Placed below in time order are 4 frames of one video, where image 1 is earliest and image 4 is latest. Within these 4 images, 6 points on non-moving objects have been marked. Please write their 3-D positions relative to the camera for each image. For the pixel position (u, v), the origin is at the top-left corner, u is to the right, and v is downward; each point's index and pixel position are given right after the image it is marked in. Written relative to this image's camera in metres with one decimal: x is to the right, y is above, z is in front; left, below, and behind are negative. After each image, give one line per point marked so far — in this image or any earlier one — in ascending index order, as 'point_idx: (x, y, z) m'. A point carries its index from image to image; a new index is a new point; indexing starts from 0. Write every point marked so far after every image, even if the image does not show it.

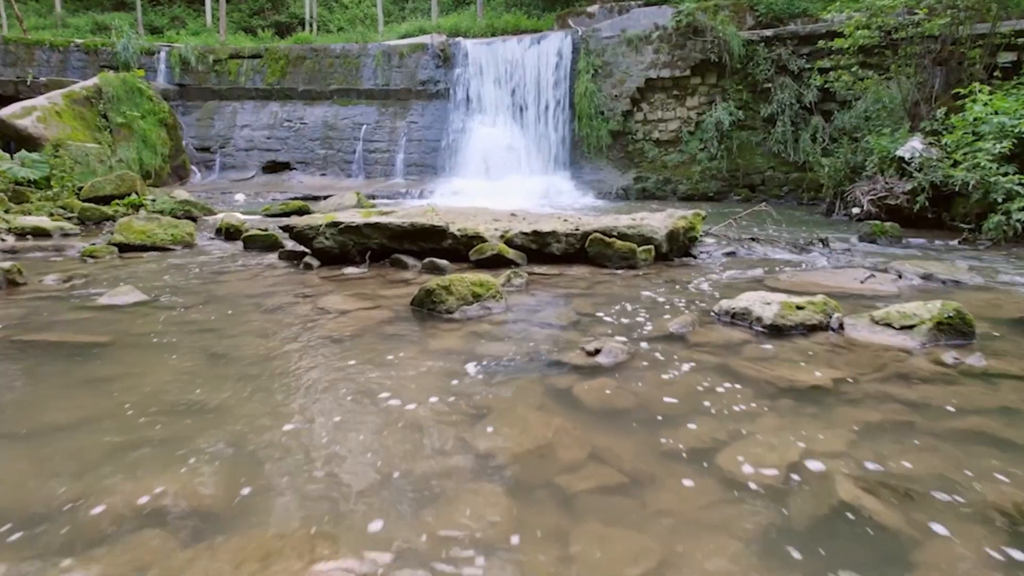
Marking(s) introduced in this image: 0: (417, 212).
0: (-0.6, +0.5, +5.5) m
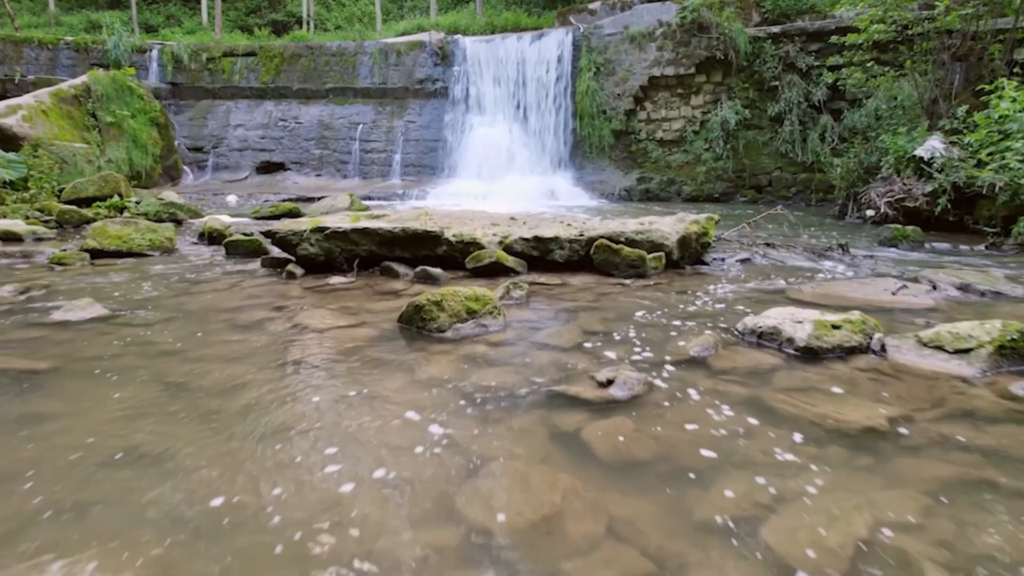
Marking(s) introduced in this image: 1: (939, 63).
0: (-0.6, +0.5, +5.1) m
1: (+4.1, +2.1, +7.9) m
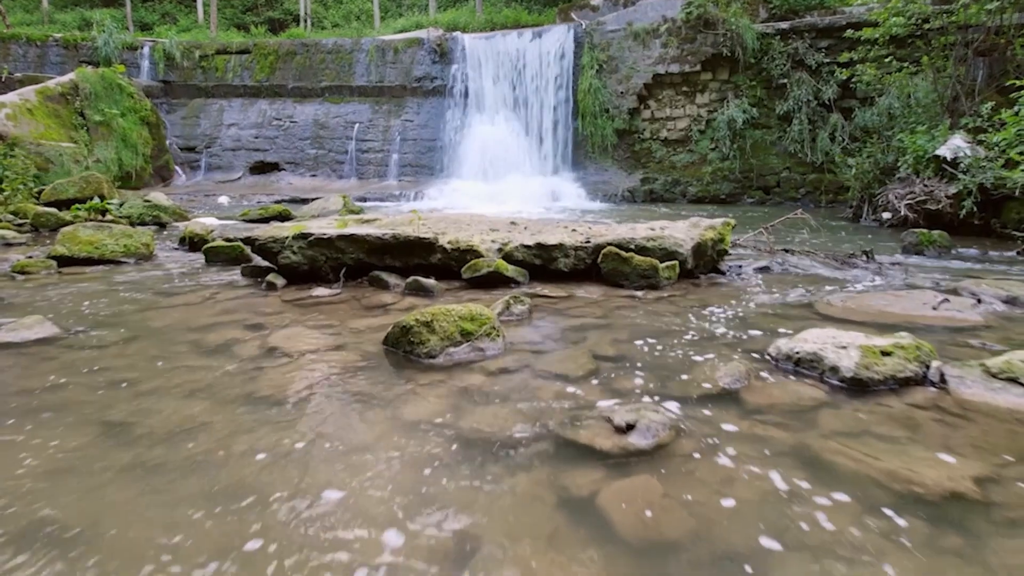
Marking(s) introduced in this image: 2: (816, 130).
0: (-0.6, +0.4, +4.8) m
1: (+4.1, +2.1, +7.5) m
2: (+4.0, +2.1, +10.7) m
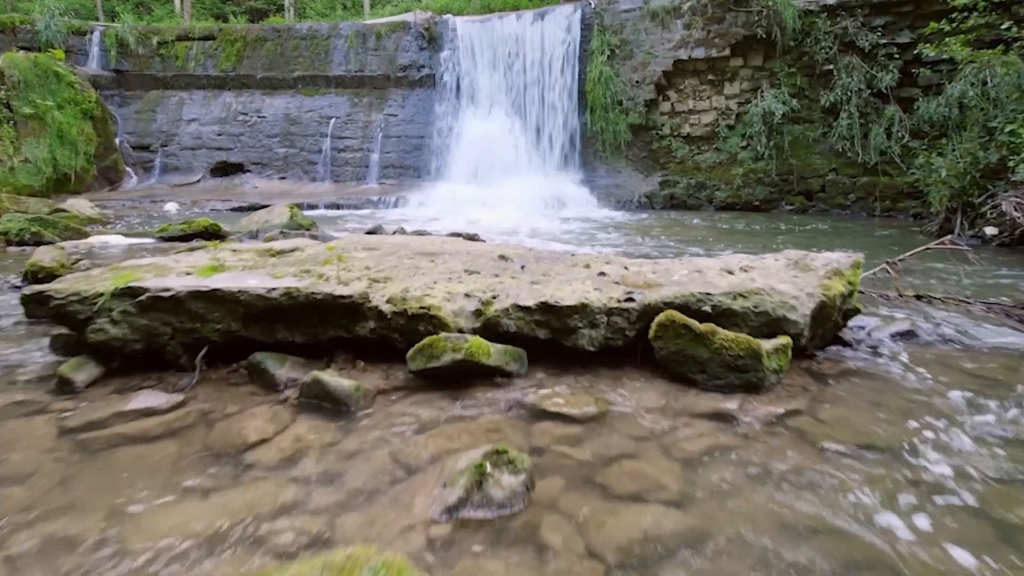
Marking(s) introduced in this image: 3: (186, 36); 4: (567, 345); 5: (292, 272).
0: (-0.7, +0.1, +3.0) m
1: (+4.1, +1.8, +5.8) m
2: (+3.9, +1.8, +9.0) m
3: (-5.2, +4.0, +13.1) m
4: (+0.2, -0.2, +2.4) m
5: (-0.7, +0.1, +2.7) m
